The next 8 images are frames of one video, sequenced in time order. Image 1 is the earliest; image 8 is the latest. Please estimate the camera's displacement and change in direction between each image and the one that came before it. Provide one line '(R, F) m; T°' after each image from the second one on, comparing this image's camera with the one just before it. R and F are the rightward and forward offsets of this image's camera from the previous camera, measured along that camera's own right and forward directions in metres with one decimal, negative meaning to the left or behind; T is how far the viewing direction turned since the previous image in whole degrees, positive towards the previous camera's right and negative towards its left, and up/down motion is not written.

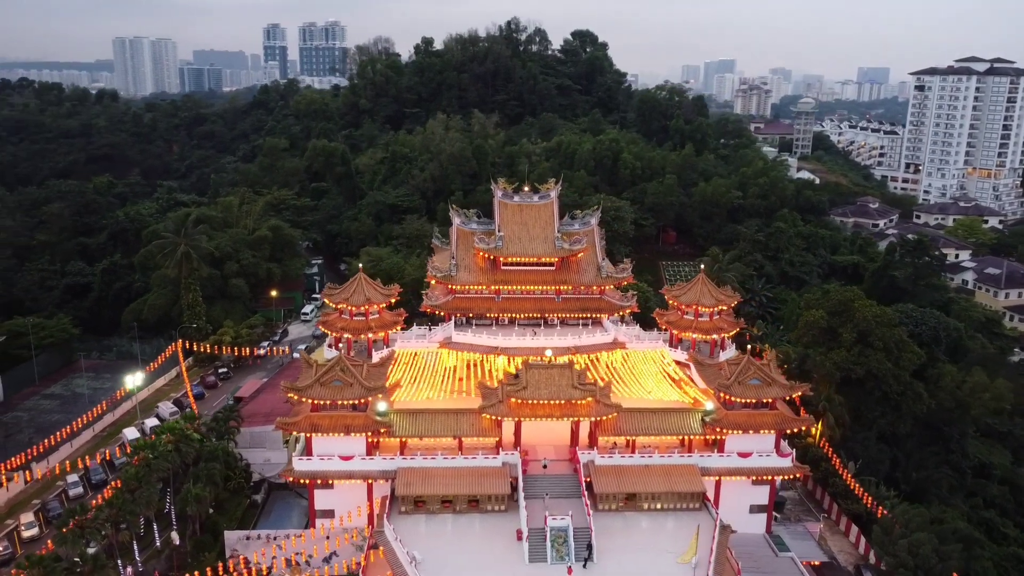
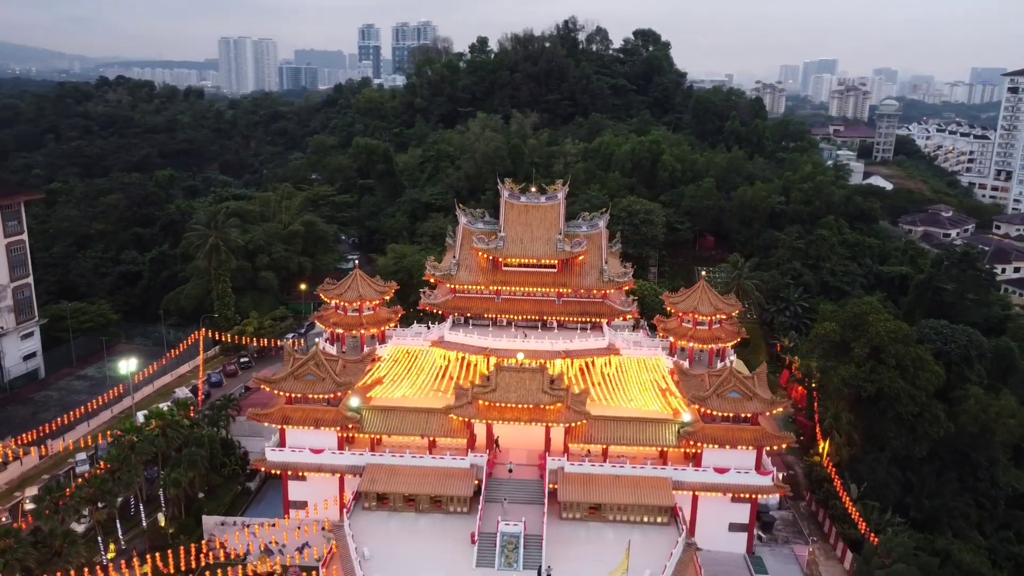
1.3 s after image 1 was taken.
(+3.7, +0.4) m; -6°
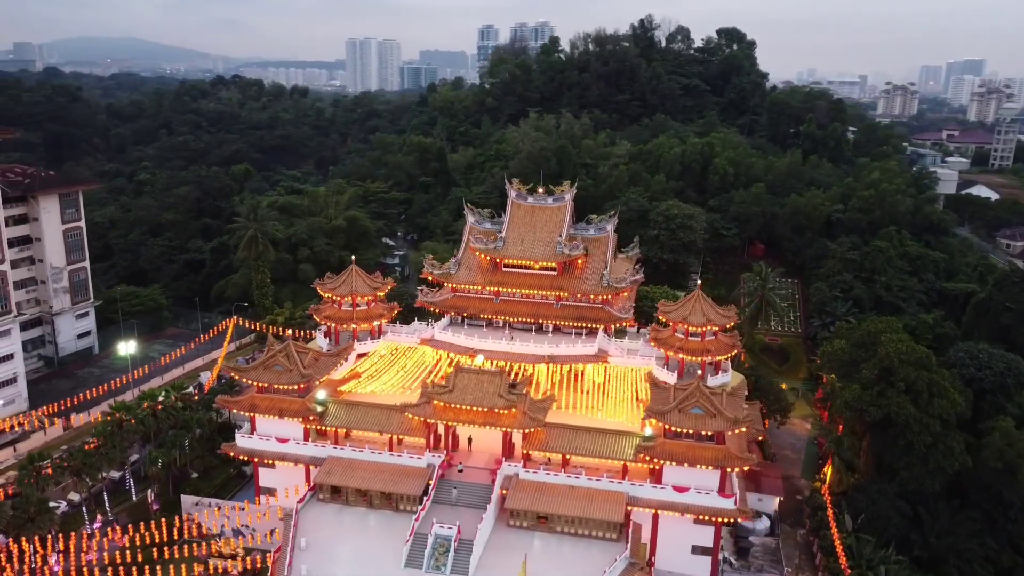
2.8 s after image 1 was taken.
(+4.9, +0.7) m; -8°
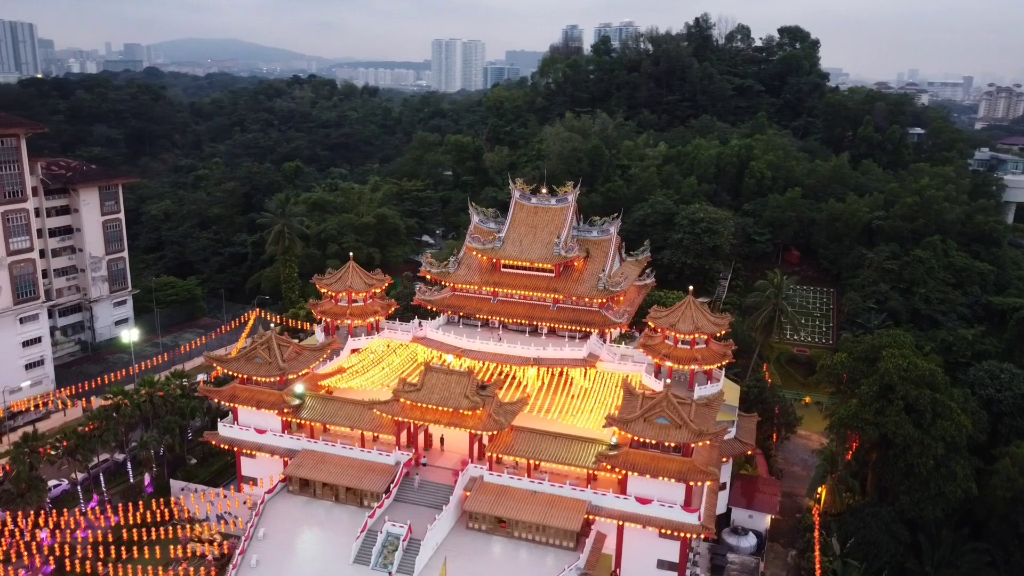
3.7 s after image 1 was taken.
(+3.5, +0.5) m; -6°
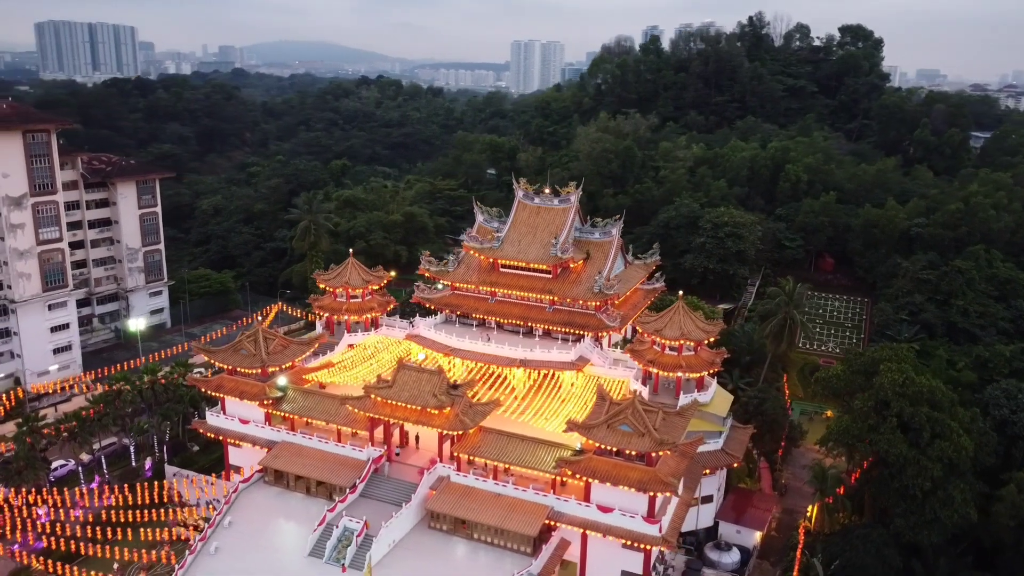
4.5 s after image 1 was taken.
(+3.3, +0.4) m; -5°
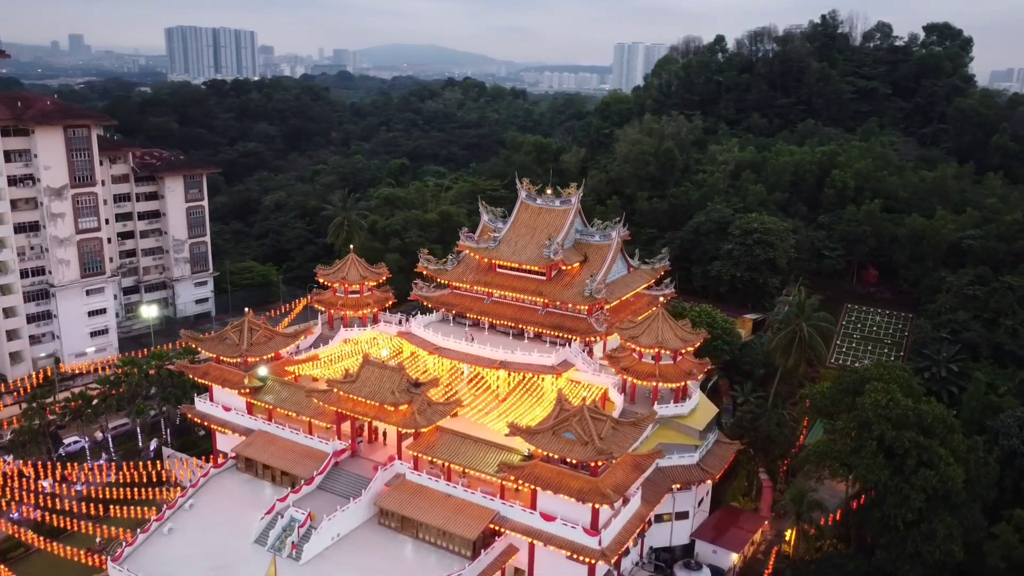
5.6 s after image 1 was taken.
(+4.3, +0.6) m; -7°
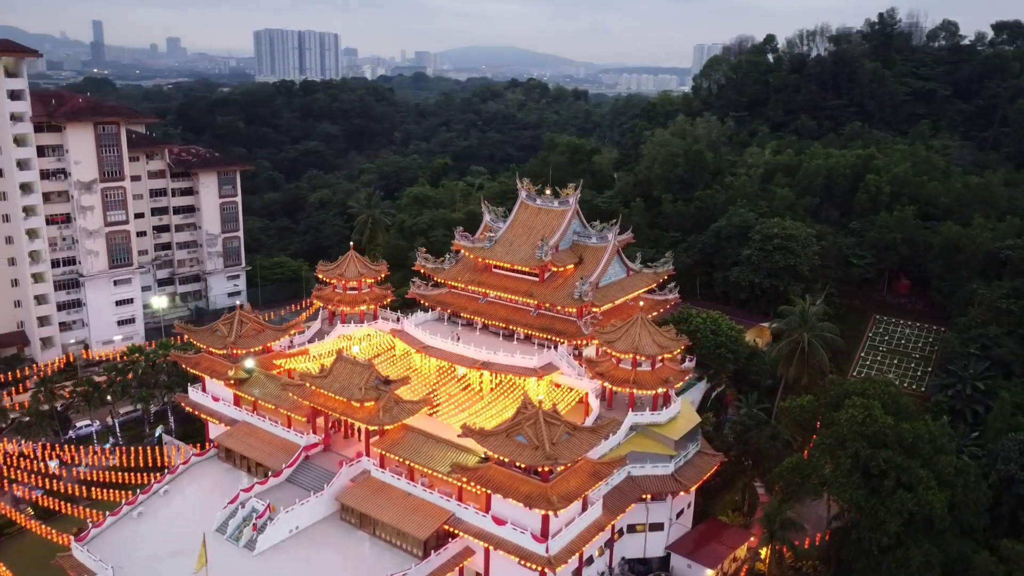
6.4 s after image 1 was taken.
(+3.3, +0.5) m; -5°
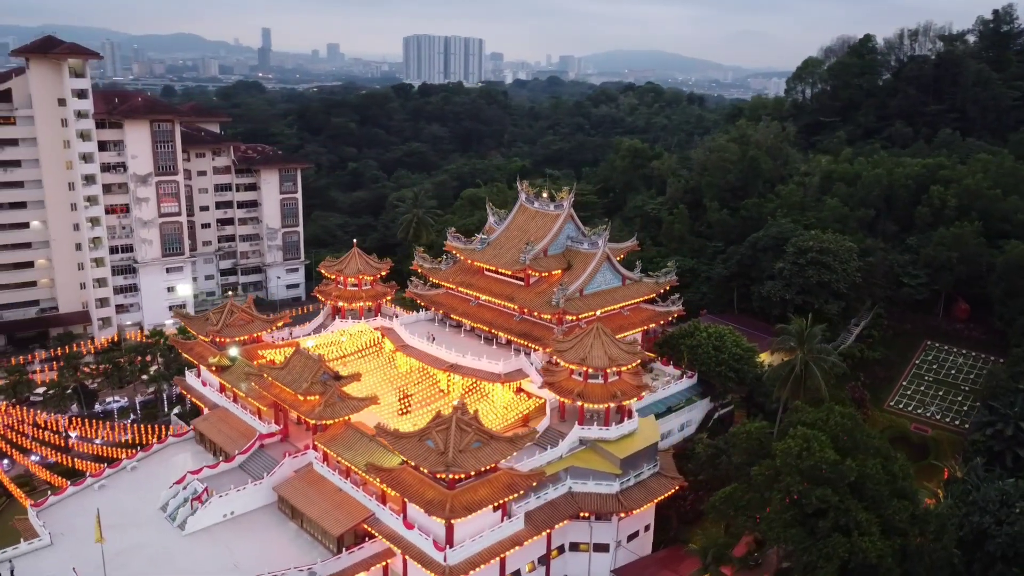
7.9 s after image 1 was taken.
(+5.9, +1.1) m; -10°
